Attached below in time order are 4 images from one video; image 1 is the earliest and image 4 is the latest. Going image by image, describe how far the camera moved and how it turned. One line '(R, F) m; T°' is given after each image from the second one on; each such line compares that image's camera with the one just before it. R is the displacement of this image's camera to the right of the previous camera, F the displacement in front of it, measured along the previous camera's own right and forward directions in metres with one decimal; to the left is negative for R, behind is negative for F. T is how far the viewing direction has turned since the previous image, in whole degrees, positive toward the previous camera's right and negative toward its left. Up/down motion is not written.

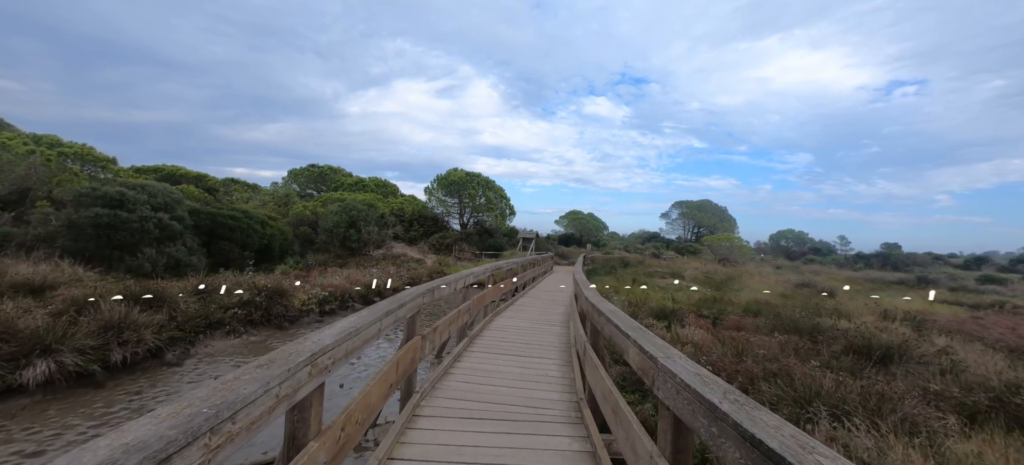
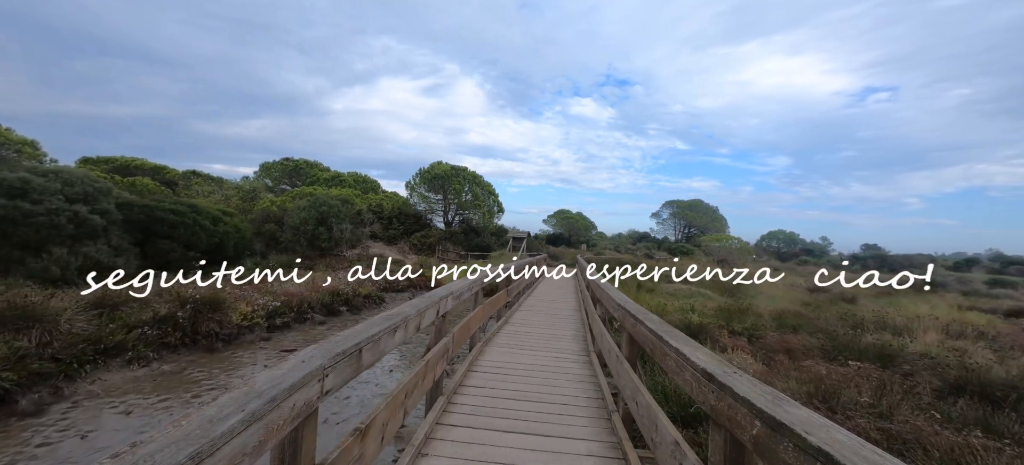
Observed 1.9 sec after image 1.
(-0.1, +1.7) m; +2°
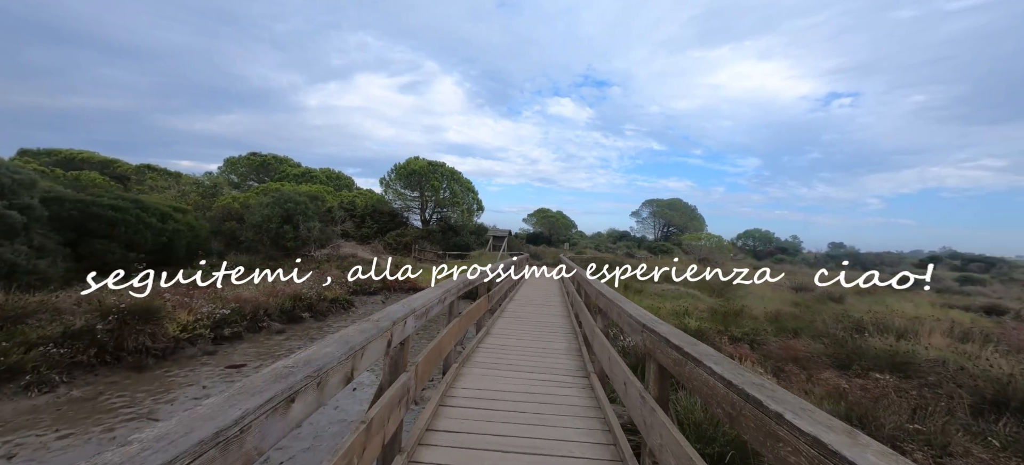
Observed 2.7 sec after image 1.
(0.0, +0.8) m; +3°
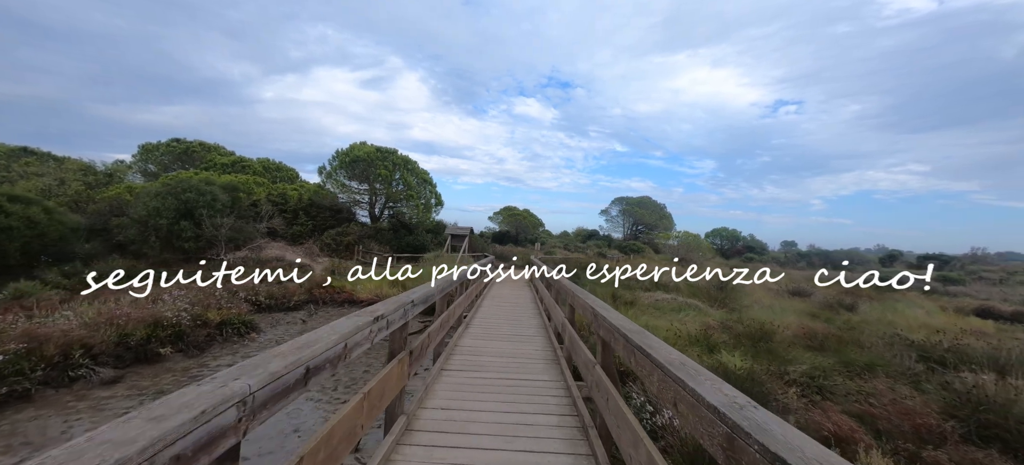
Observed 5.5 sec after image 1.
(+0.1, +2.5) m; +5°
